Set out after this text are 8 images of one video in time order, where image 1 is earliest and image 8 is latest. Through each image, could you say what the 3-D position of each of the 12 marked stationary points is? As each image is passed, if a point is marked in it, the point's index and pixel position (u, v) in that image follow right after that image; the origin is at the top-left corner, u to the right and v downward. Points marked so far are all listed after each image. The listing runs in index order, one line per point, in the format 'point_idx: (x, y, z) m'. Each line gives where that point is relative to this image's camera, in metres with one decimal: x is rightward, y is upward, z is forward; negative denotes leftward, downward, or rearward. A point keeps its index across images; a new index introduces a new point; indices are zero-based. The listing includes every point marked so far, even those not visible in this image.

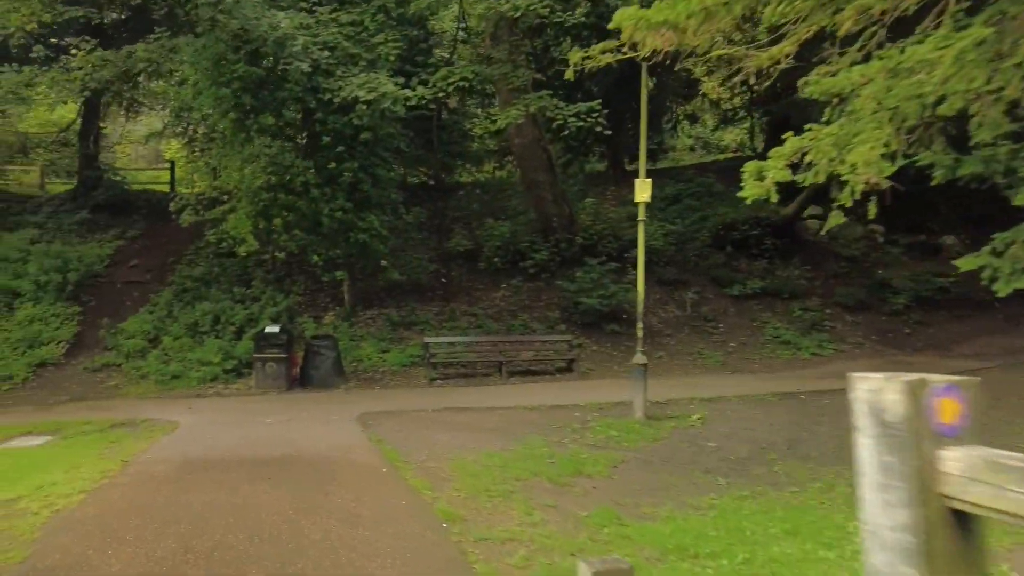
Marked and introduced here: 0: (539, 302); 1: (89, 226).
0: (+0.6, -0.3, +13.7) m
1: (-10.3, +1.5, +16.1) m
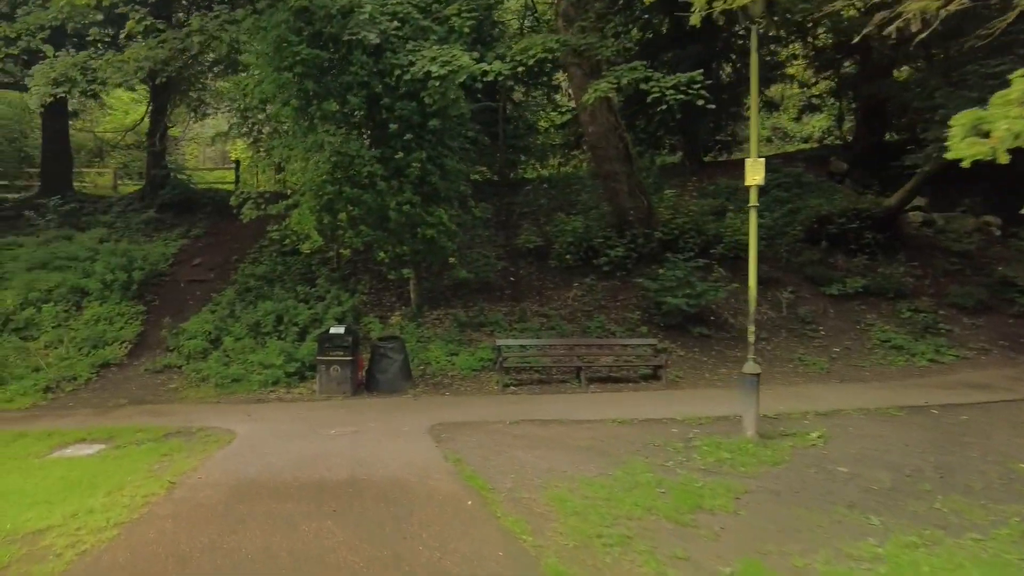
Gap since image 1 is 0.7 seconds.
0: (+2.0, -0.3, +12.7) m
1: (-8.6, +1.5, +16.0) m
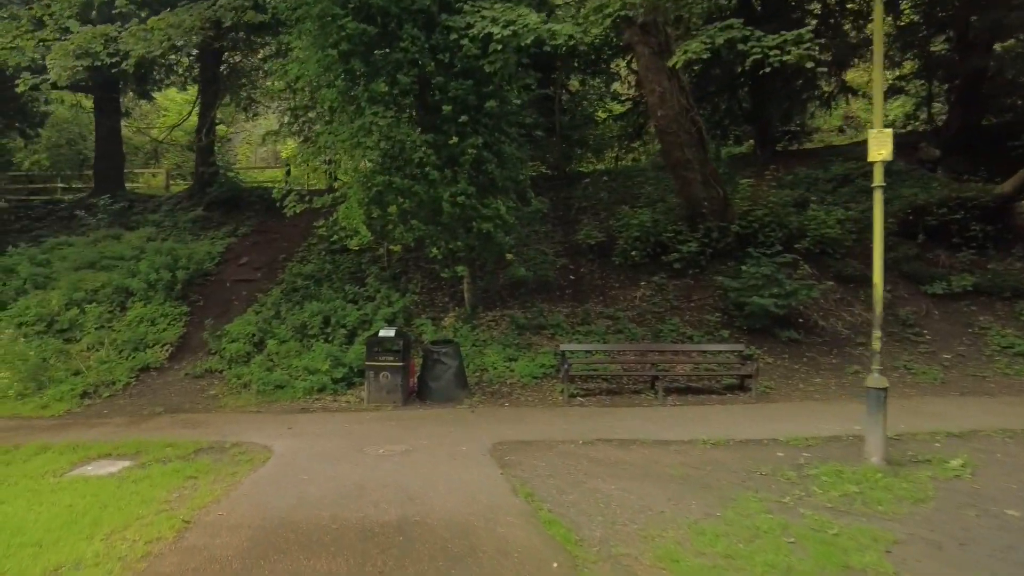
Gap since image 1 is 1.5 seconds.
0: (+3.1, -0.3, +11.5) m
1: (-7.3, +1.5, +15.6) m
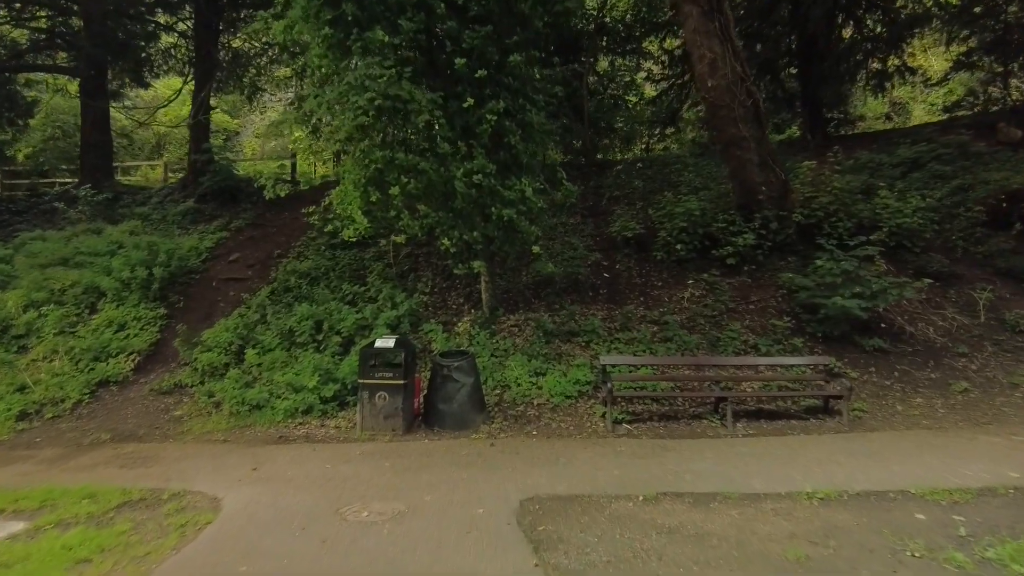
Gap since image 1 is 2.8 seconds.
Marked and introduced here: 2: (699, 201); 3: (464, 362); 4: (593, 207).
0: (+3.5, -0.3, +9.7) m
1: (-6.8, +1.5, +14.1) m
2: (+3.3, +1.6, +11.8) m
3: (-0.5, -0.8, +6.8) m
4: (+1.7, +1.6, +13.4) m
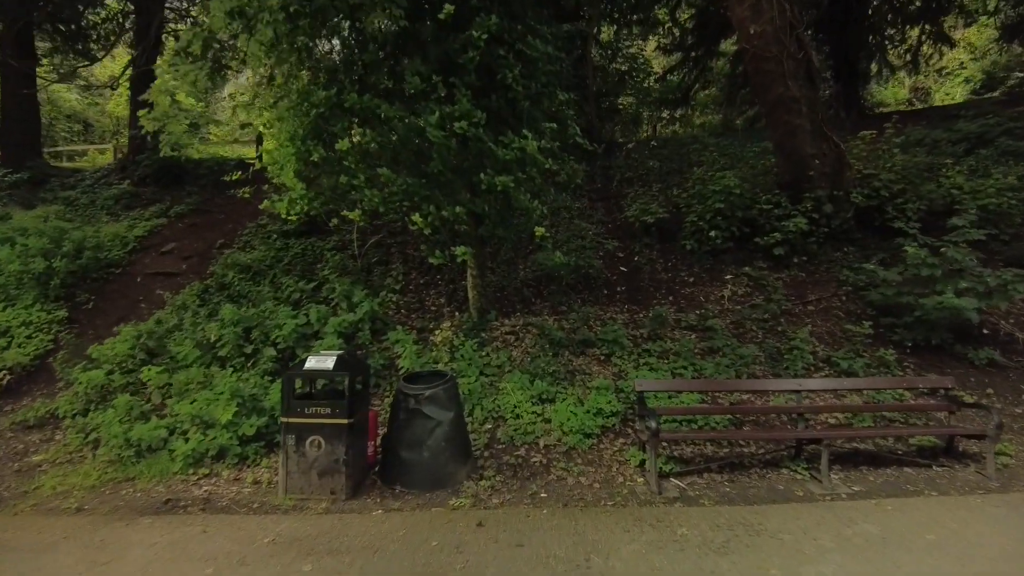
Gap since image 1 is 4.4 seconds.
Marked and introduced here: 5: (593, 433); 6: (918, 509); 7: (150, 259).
0: (+3.4, -0.2, +7.6) m
1: (-6.9, +1.5, +11.9) m
2: (+3.2, +1.6, +9.7) m
3: (-0.5, -0.7, +4.7) m
4: (+1.6, +1.7, +11.3) m
5: (+0.7, -1.2, +5.3) m
6: (+2.6, -1.4, +4.2) m
7: (-5.3, +0.4, +9.7) m
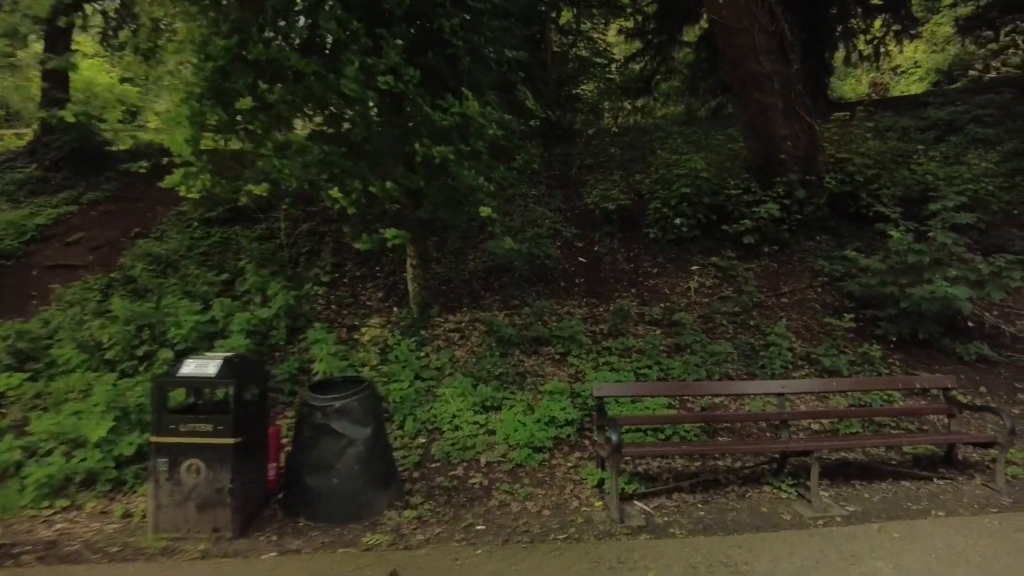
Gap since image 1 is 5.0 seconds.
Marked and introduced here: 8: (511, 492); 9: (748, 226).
0: (+2.8, -0.1, +7.0) m
1: (-7.7, +1.6, +10.6) m
2: (+2.6, +1.7, +9.0) m
3: (-0.9, -0.6, +3.8) m
4: (+0.8, +1.8, +10.5) m
5: (+0.2, -1.1, +4.5) m
6: (+2.2, -1.3, +3.5) m
7: (-6.0, +0.5, +8.5) m
8: (0.0, -1.3, +4.0) m
9: (+2.8, +0.7, +7.9) m
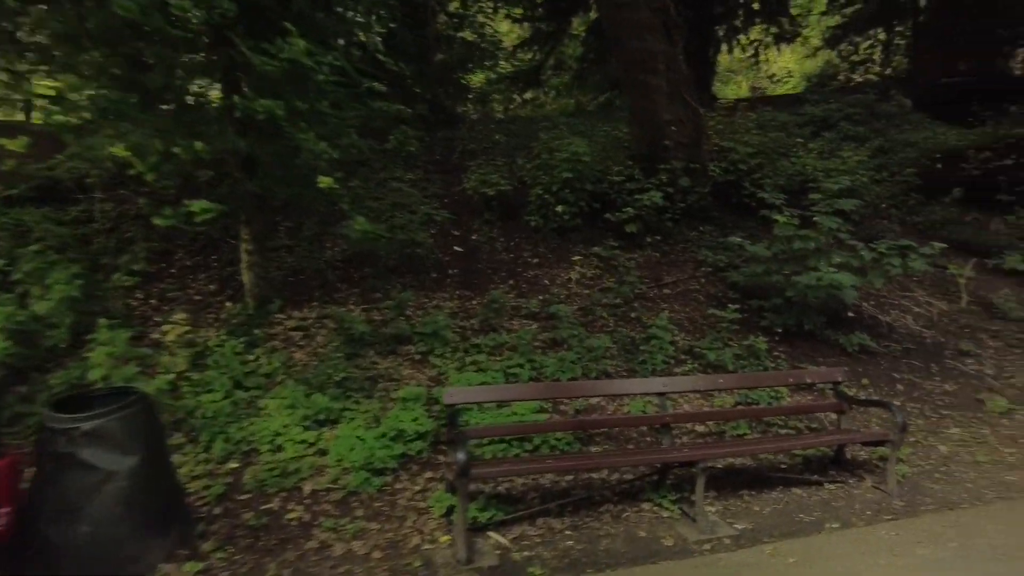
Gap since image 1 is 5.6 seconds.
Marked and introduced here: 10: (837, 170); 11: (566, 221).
0: (+1.5, 0.0, +6.5) m
1: (-9.4, +1.7, +8.5) m
2: (+0.9, +1.8, +8.5) m
3: (-1.7, -0.5, +2.8) m
4: (-1.1, +1.9, +9.7) m
5: (-0.7, -1.0, +3.7) m
6: (+1.4, -1.2, +3.0) m
7: (-7.4, +0.6, +6.7) m
8: (-0.9, -1.2, +3.2) m
9: (+1.4, +0.8, +7.5) m
10: (+4.2, +1.5, +8.6) m
11: (+0.6, +0.8, +7.6) m
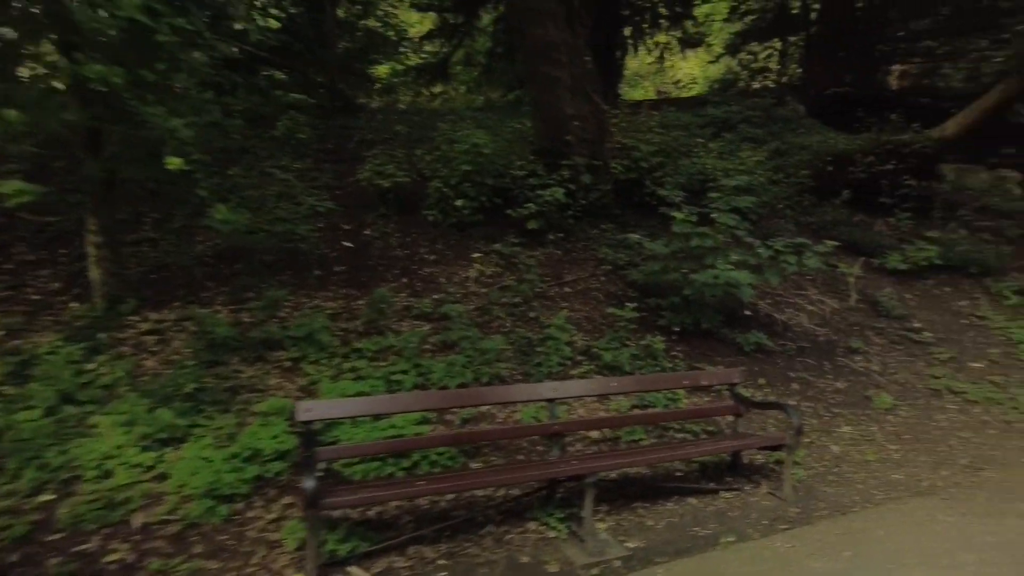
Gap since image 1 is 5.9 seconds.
0: (+0.5, 0.0, +6.3) m
1: (-10.6, +1.7, +6.9) m
2: (-0.3, +1.8, +8.1) m
3: (-2.2, -0.5, +2.2) m
4: (-2.5, +1.9, +9.1) m
5: (-1.3, -1.0, +3.2) m
6: (+0.9, -1.2, +2.8) m
7: (-8.4, +0.6, +5.3) m
8: (-1.4, -1.2, +2.7) m
9: (+0.2, +0.9, +7.2) m
10: (+2.9, +1.5, +8.6) m
11: (-0.5, +0.8, +7.2) m
